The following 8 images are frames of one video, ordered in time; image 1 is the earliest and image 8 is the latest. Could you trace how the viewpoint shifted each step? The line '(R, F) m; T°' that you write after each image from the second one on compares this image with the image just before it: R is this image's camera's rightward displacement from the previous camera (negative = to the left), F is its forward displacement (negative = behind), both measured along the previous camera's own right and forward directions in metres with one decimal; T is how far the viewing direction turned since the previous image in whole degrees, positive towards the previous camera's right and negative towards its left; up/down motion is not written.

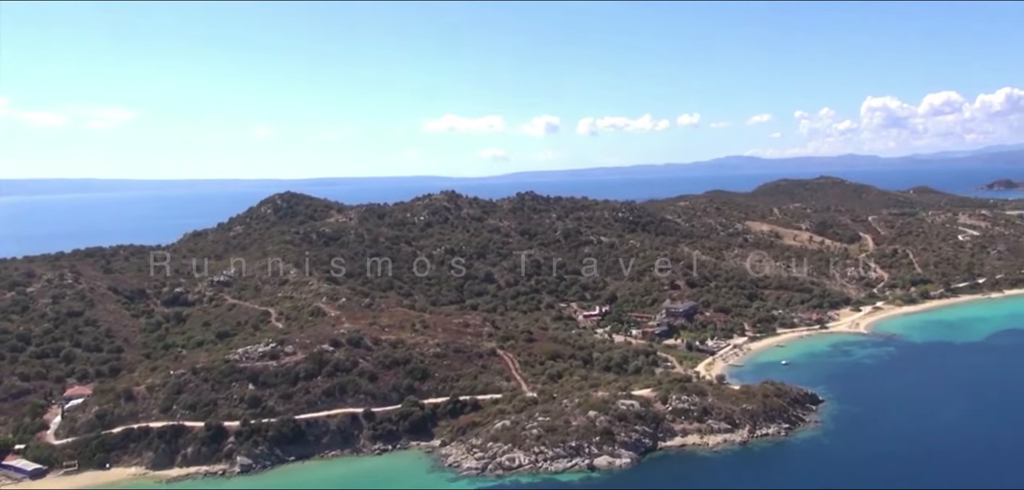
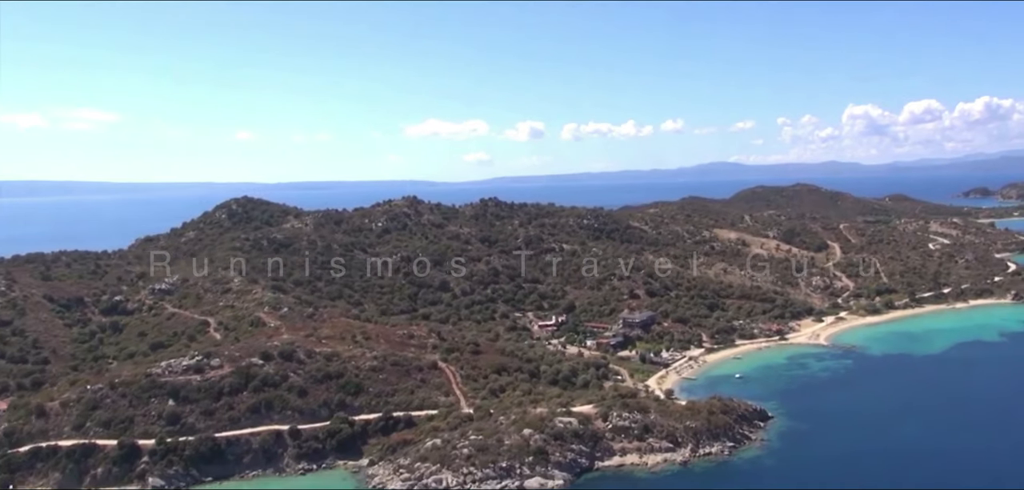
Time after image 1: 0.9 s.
(+3.3, +2.4) m; +1°
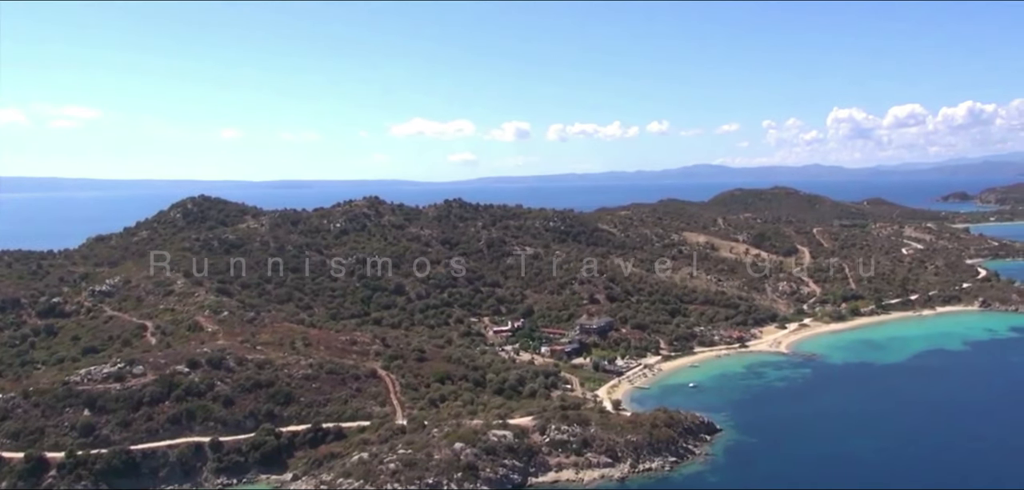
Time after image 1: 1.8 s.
(+3.3, +2.4) m; +1°
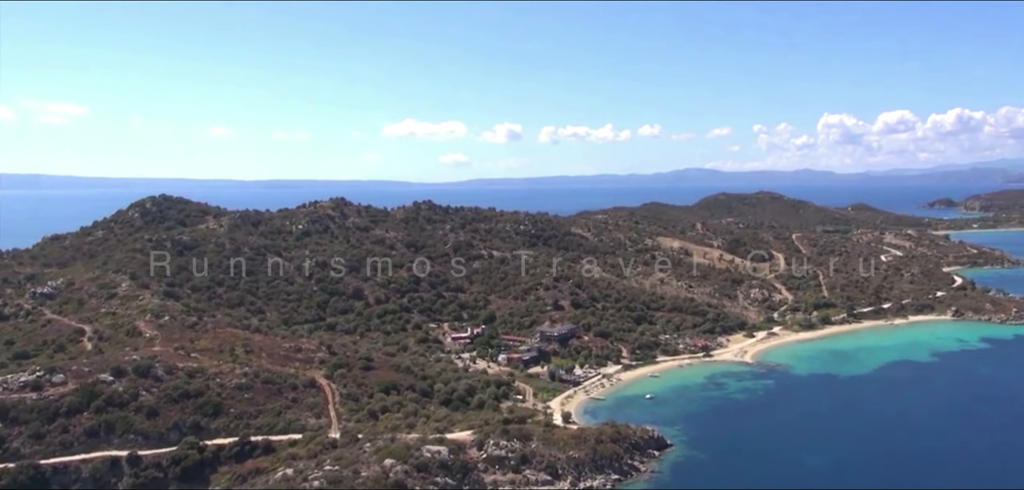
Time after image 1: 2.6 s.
(+3.2, +2.5) m; +1°
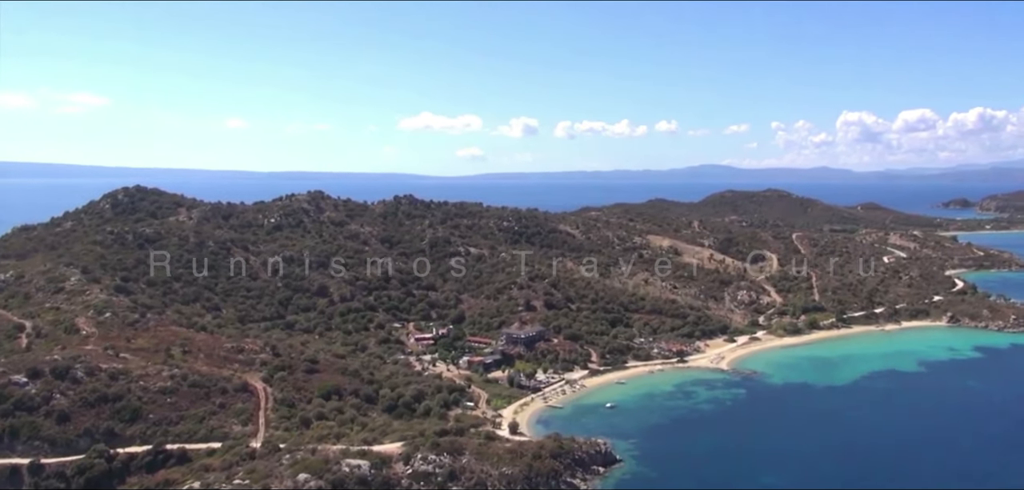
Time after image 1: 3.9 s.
(+4.8, +3.7) m; -1°
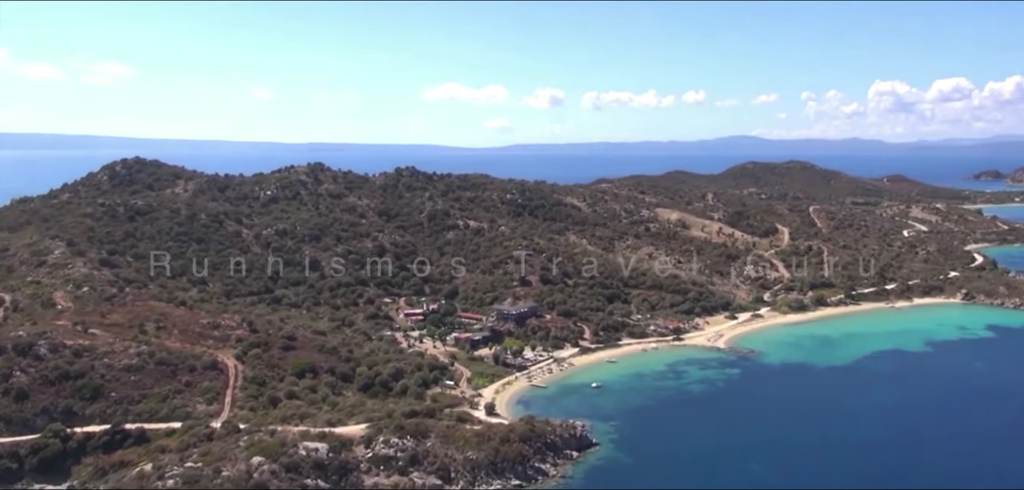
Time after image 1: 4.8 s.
(+3.3, +2.4) m; -2°
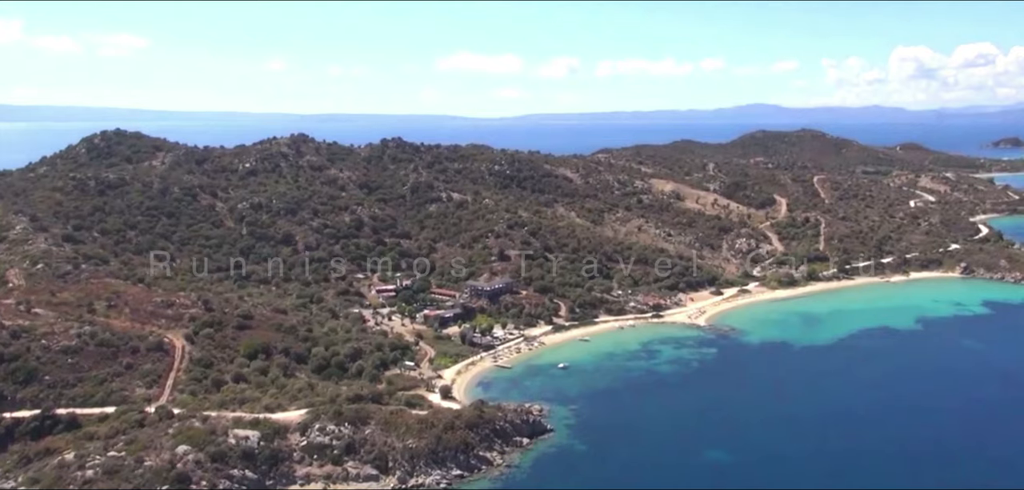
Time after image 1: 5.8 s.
(+3.9, +2.7) m; -1°
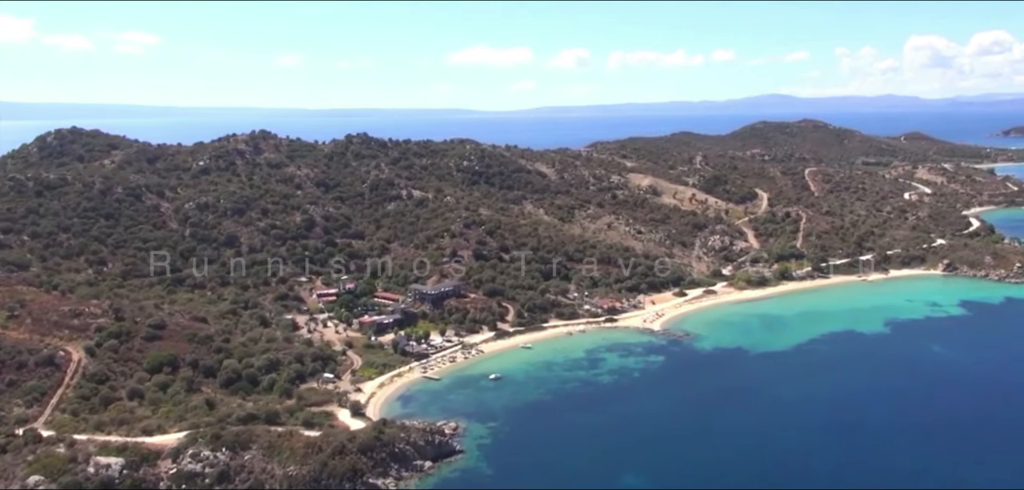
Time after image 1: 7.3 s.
(+5.8, +4.1) m; -1°
